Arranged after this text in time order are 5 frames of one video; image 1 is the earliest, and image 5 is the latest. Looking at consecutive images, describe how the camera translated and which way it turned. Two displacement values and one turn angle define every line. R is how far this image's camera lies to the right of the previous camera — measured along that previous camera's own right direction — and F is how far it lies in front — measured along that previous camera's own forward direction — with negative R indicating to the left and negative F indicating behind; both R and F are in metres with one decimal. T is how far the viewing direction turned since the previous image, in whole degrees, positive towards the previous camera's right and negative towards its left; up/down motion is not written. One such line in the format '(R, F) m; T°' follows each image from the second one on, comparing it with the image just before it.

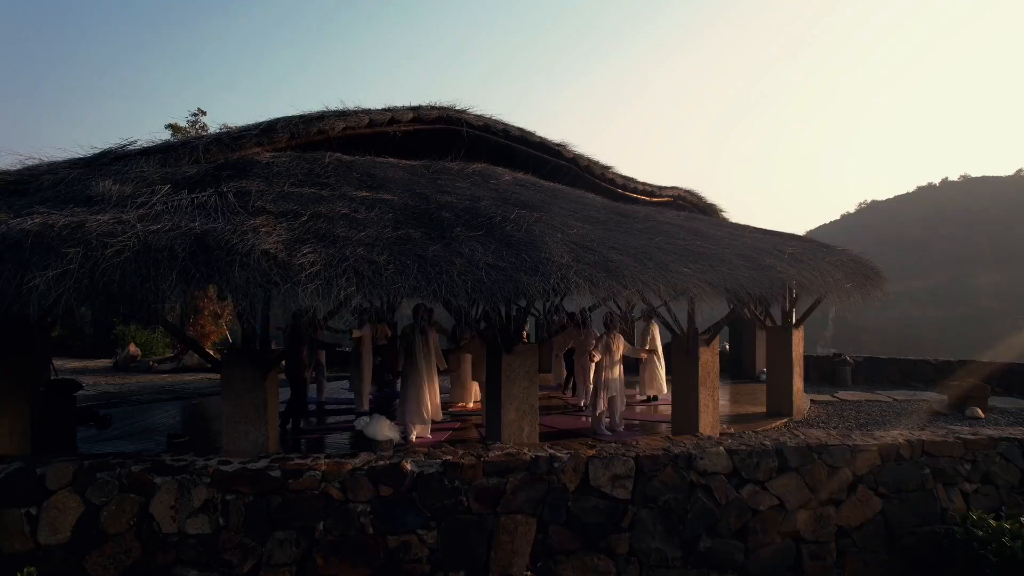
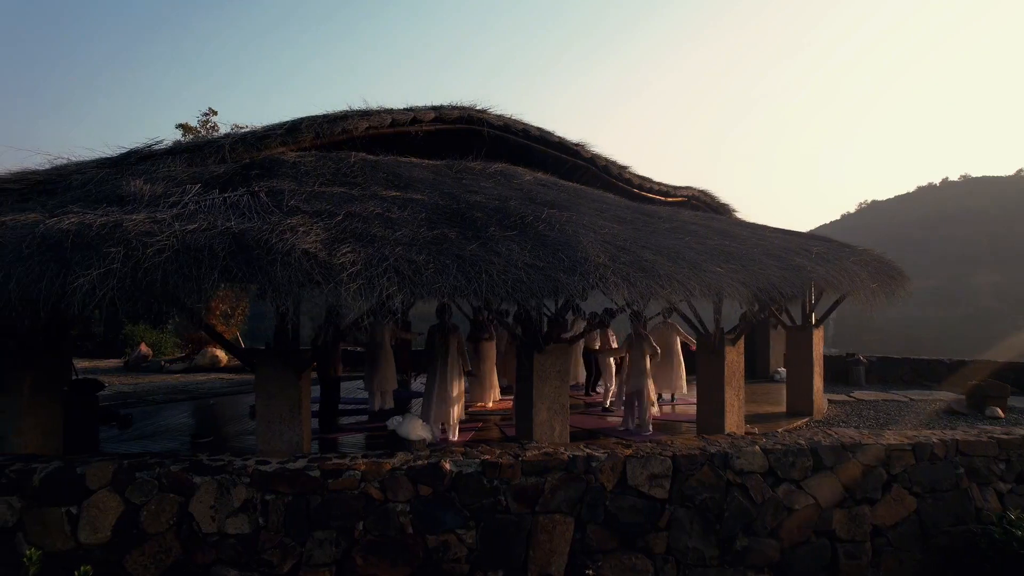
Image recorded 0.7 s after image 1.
(-0.4, 0.0) m; 0°
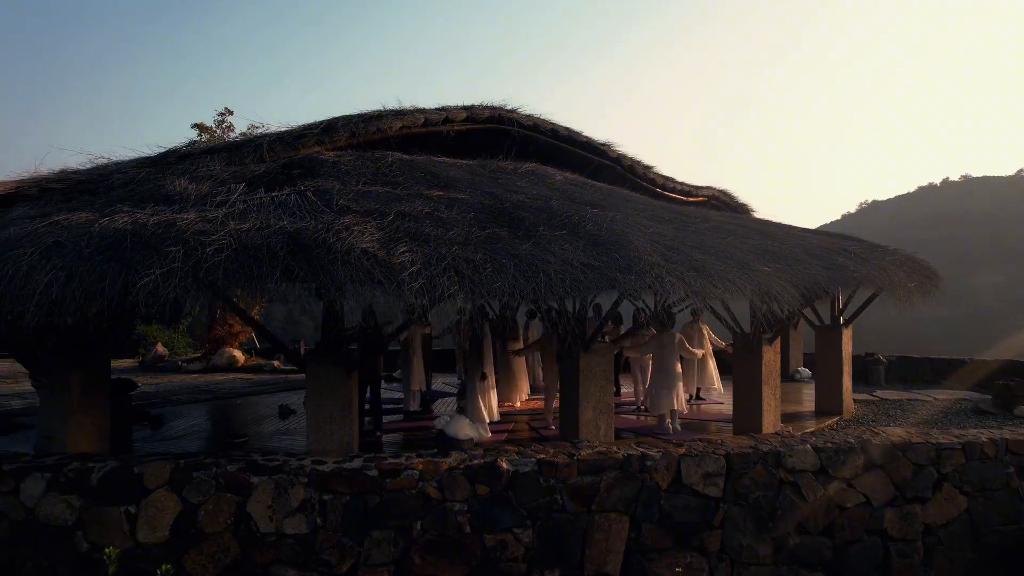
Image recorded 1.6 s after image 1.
(-0.5, 0.0) m; 0°
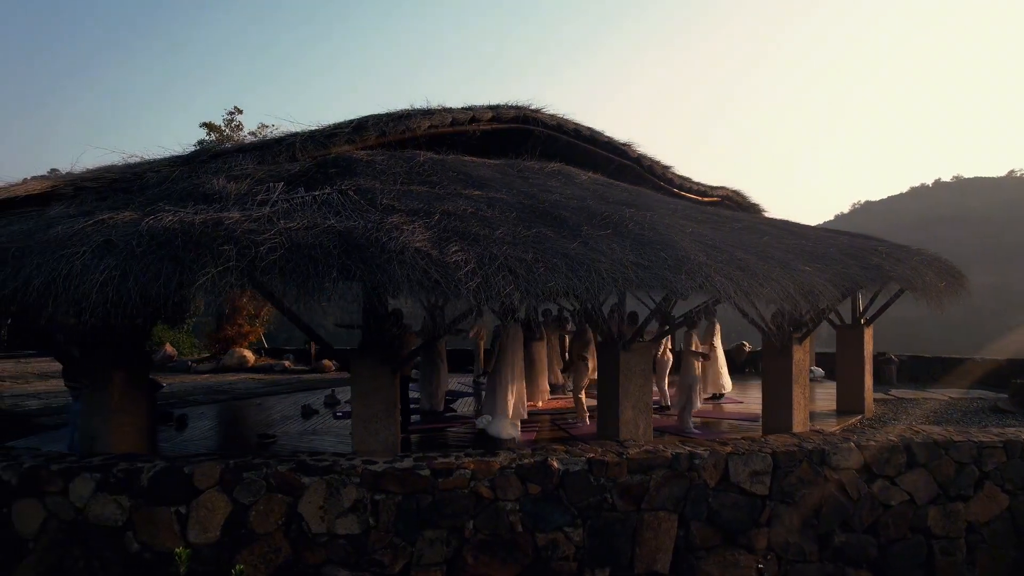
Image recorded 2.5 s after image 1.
(-0.5, 0.0) m; +1°
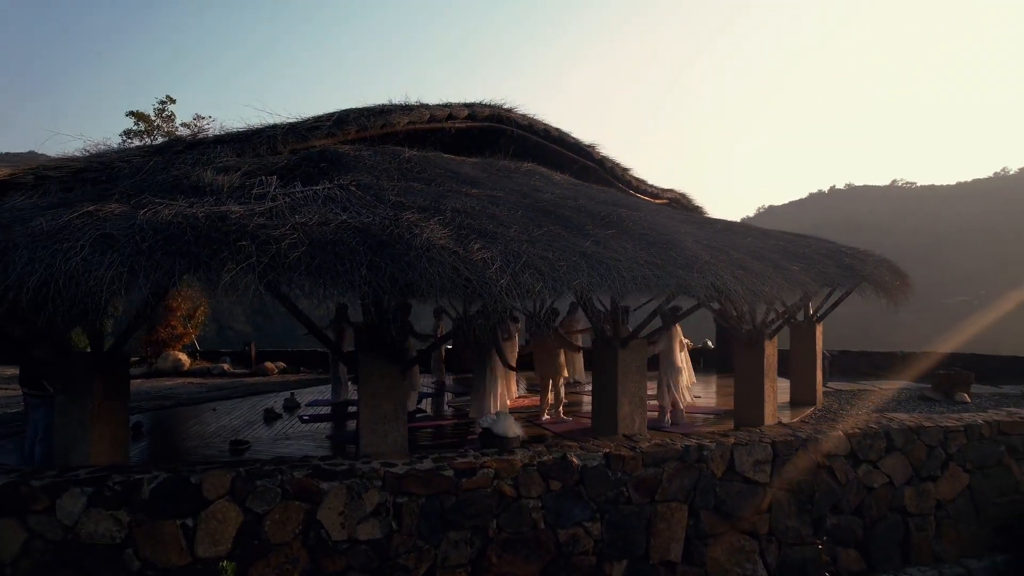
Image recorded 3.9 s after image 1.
(-1.0, +0.1) m; +7°
